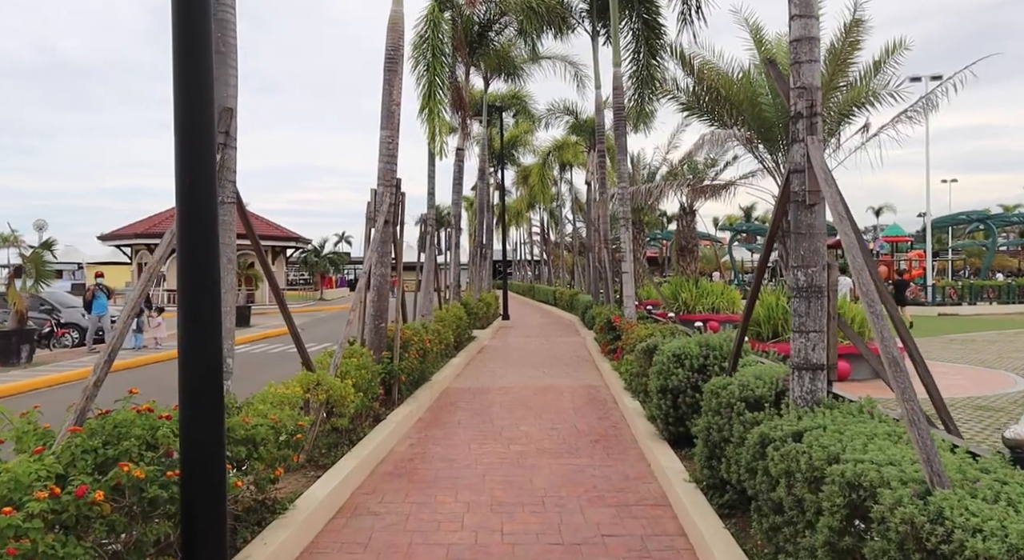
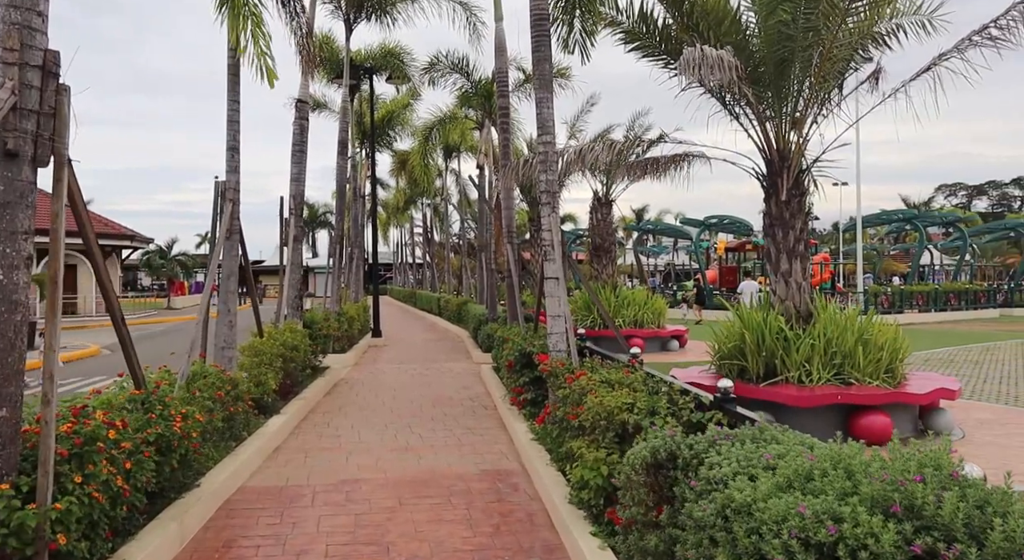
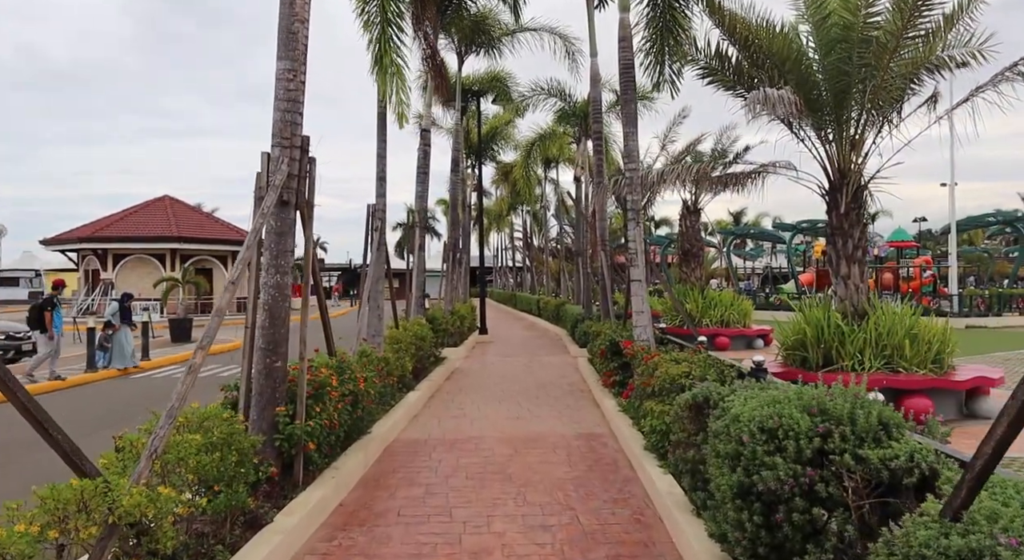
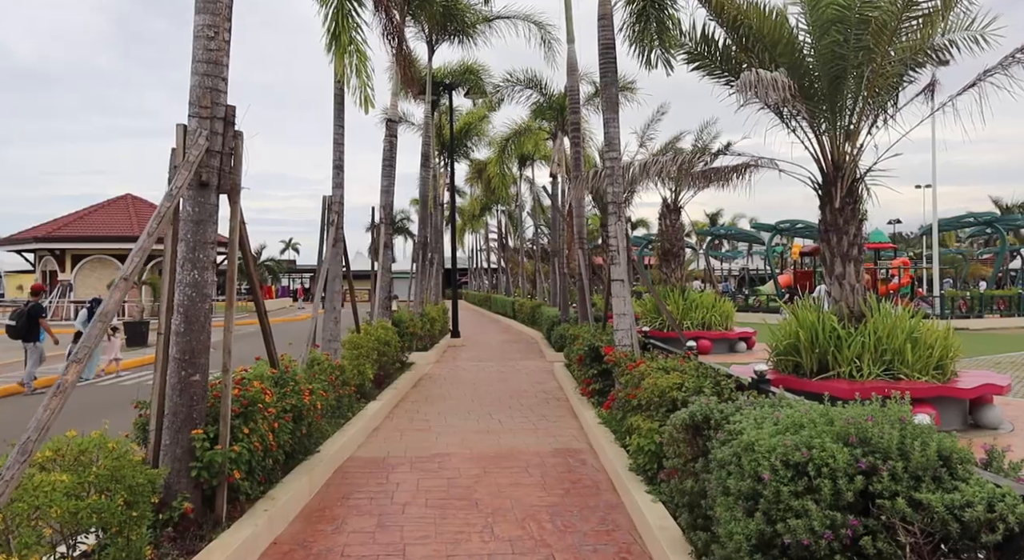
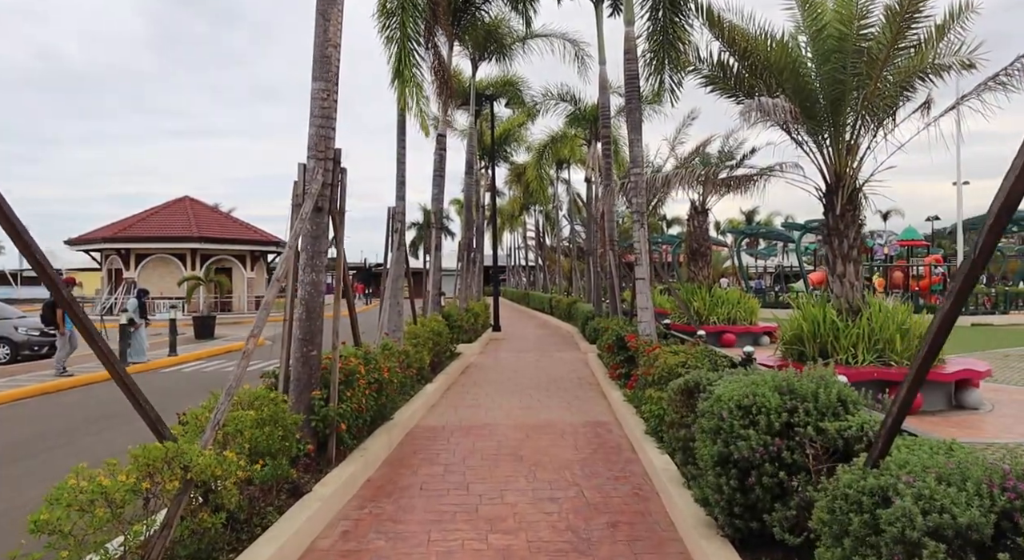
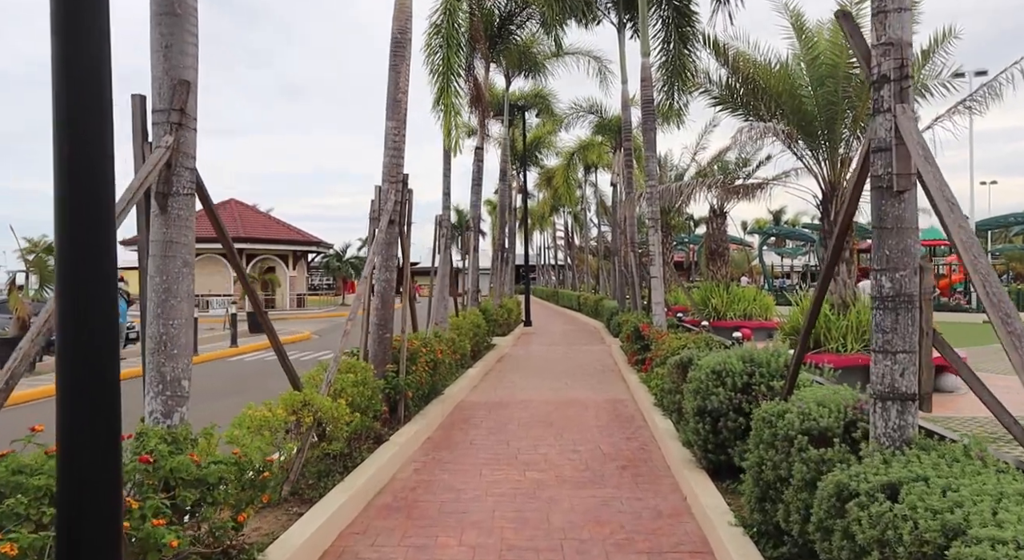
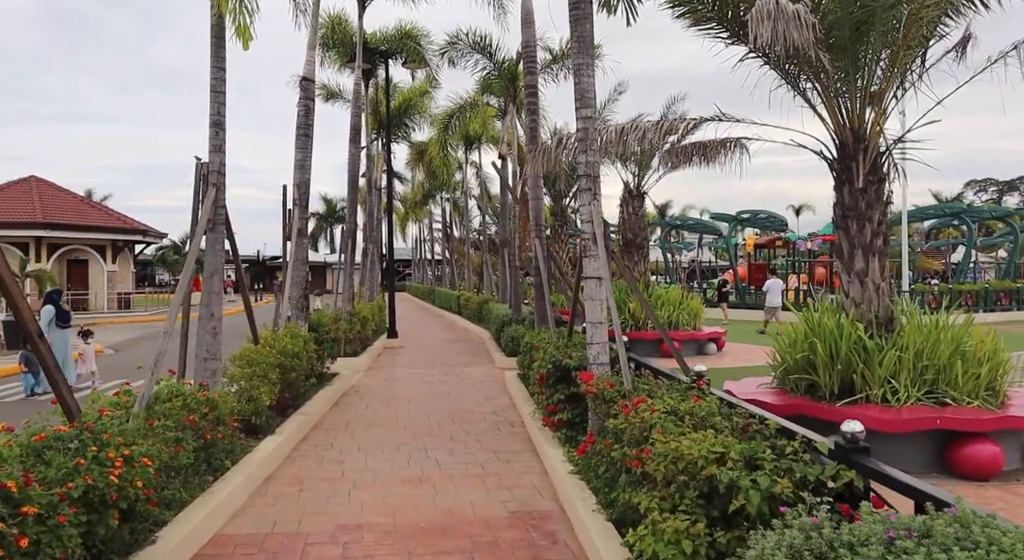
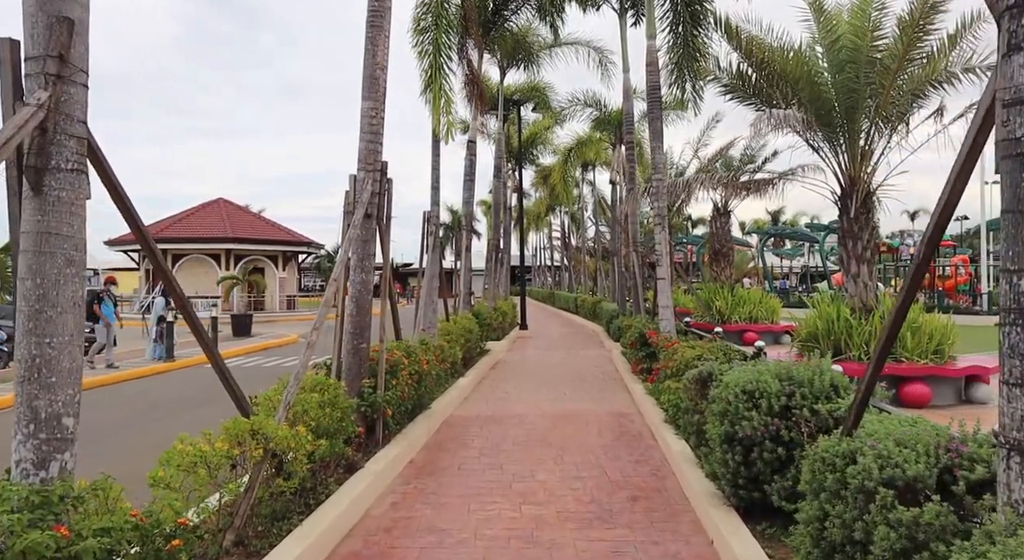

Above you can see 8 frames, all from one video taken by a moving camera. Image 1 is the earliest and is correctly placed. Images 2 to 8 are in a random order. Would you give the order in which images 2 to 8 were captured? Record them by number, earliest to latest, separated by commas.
6, 8, 5, 3, 4, 2, 7
